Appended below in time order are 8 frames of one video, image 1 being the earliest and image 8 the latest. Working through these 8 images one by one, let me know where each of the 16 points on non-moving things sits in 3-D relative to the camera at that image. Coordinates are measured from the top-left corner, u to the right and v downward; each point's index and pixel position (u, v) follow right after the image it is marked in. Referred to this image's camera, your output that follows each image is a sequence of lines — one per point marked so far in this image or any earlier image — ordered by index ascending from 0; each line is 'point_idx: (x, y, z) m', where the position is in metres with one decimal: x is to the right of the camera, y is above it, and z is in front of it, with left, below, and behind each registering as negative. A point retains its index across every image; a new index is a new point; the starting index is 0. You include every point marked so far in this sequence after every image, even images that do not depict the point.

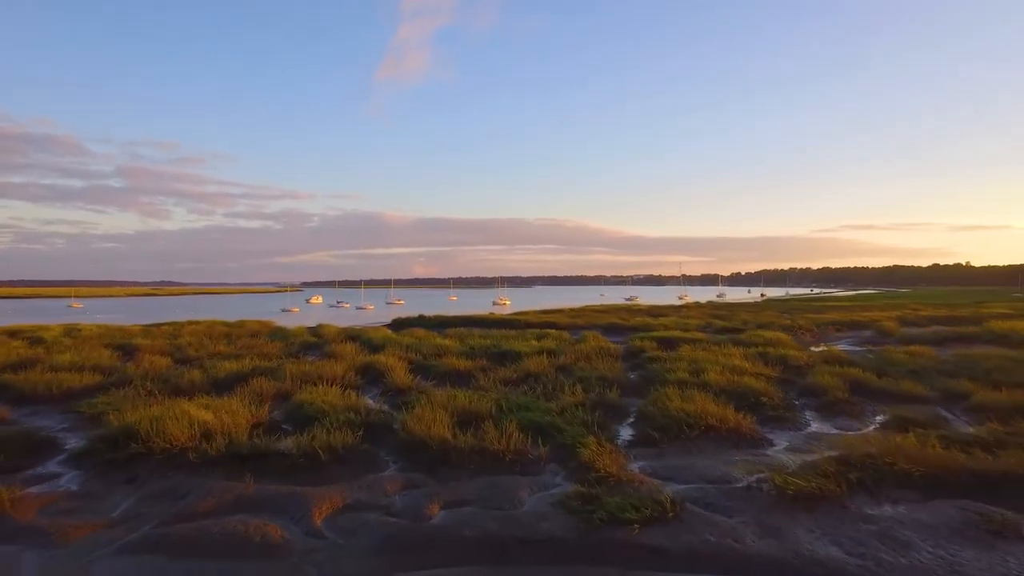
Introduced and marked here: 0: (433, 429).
0: (-1.4, -2.4, +9.3) m
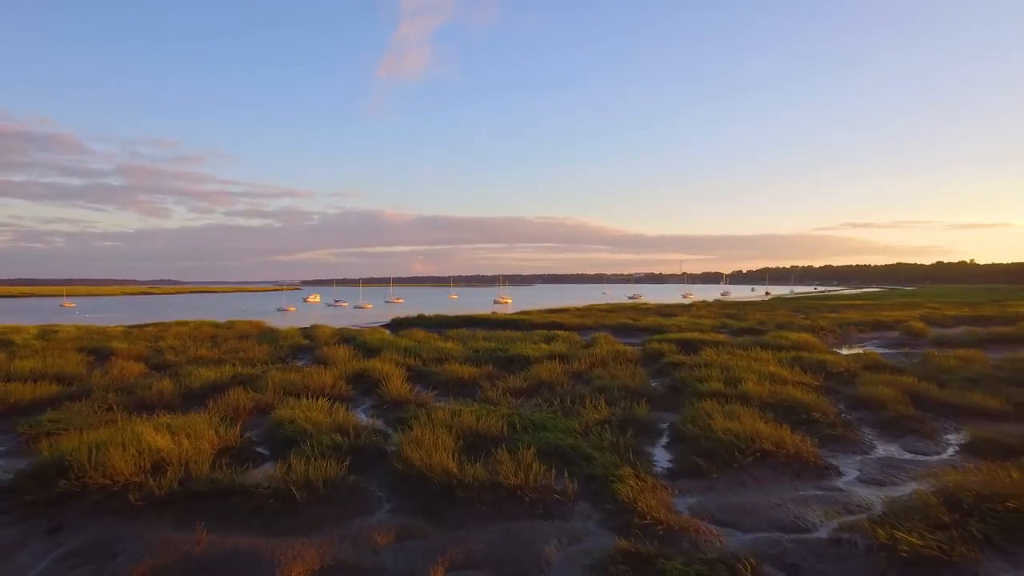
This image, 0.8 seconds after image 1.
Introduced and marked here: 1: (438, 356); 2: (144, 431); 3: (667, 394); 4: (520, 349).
0: (-1.1, -2.4, +7.6) m
1: (-2.4, -2.3, +17.8) m
2: (-5.7, -2.2, +8.4) m
3: (+3.6, -2.5, +12.5) m
4: (+0.3, -2.2, +18.9) m
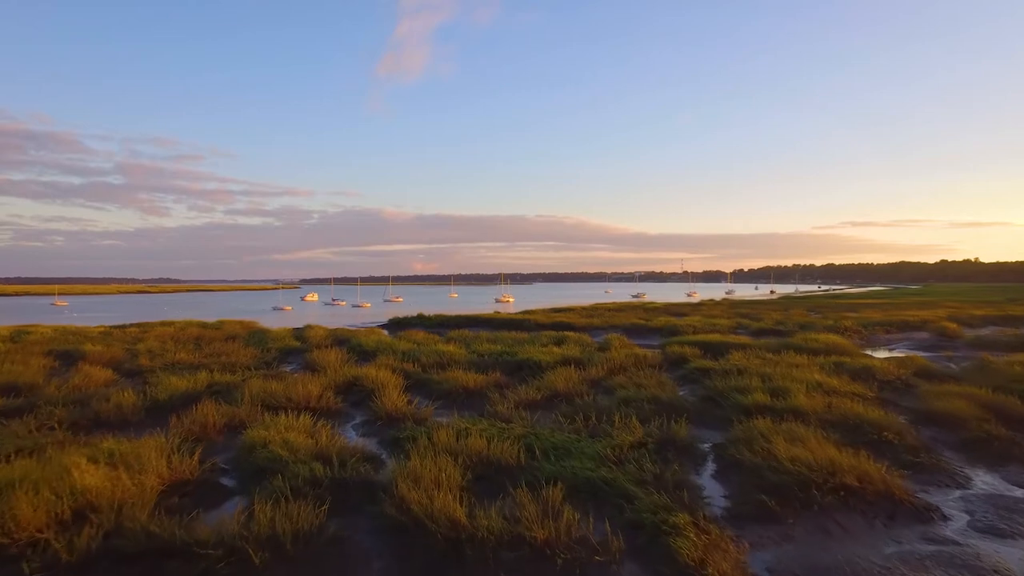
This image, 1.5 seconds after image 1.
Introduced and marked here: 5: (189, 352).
0: (-0.8, -2.4, +6.0) m
1: (-2.1, -2.2, +16.1) m
2: (-5.5, -2.2, +6.7) m
3: (+3.9, -2.4, +10.9) m
4: (+0.5, -2.1, +17.3) m
5: (-11.3, -2.2, +18.8) m
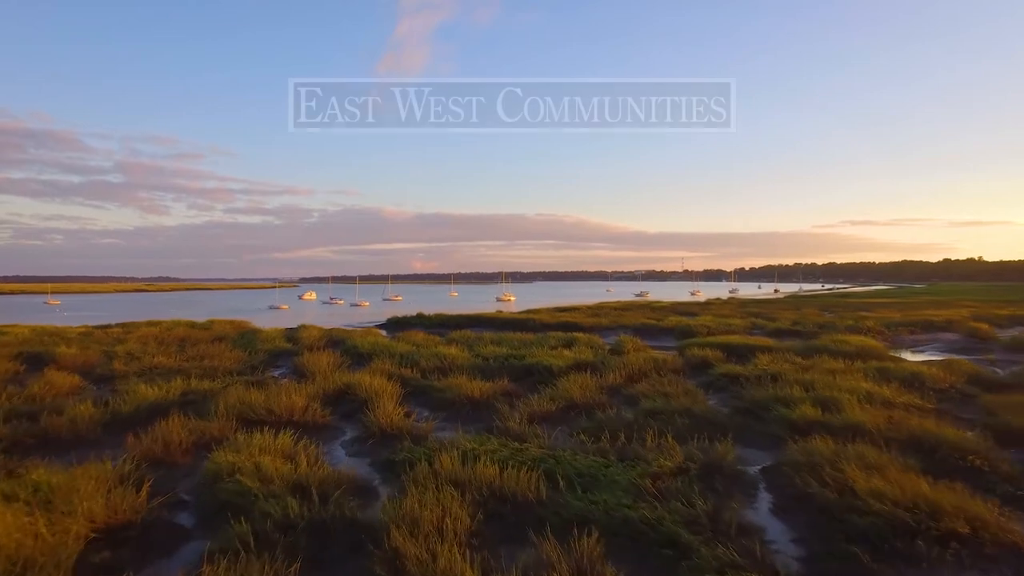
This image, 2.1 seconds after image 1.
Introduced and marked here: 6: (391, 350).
0: (-0.6, -2.3, +4.6) m
1: (-1.9, -2.1, +14.8) m
2: (-5.2, -2.1, +5.4) m
3: (+4.1, -2.4, +9.5) m
4: (+0.8, -2.0, +15.9) m
5: (-11.1, -2.2, +17.5) m
6: (-4.0, -2.1, +17.8) m
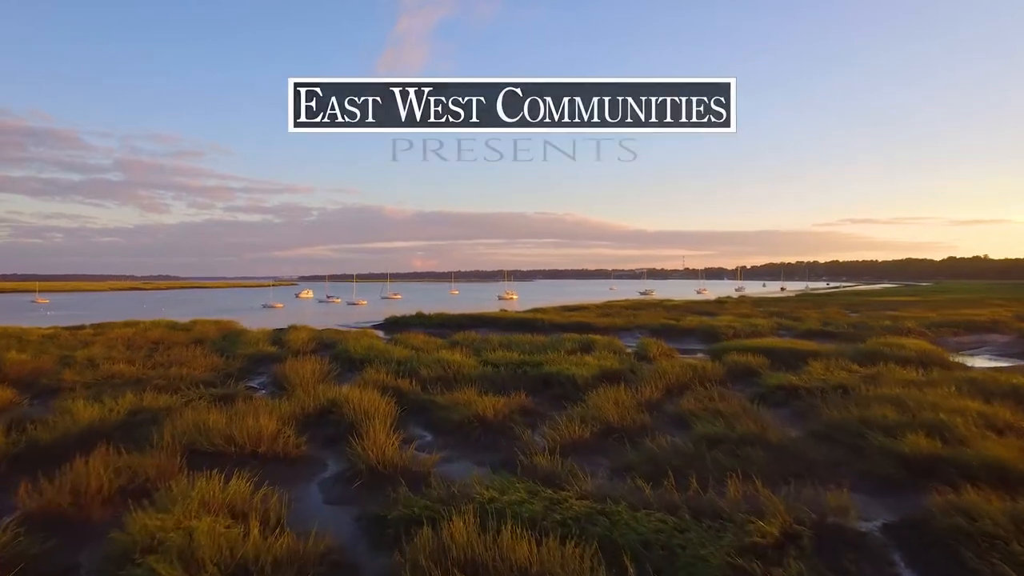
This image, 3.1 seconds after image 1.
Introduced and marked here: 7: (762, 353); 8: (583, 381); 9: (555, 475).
0: (-0.2, -2.3, +2.5) m
1: (-1.6, -2.1, +12.7) m
2: (-4.9, -2.1, +3.3) m
3: (+4.4, -2.3, +7.4) m
4: (+1.1, -1.9, +13.8) m
5: (-10.7, -2.1, +15.4) m
6: (-3.6, -2.0, +15.7) m
7: (+7.3, -1.9, +15.6) m
8: (+1.6, -2.0, +11.9) m
9: (+0.6, -2.3, +6.8) m
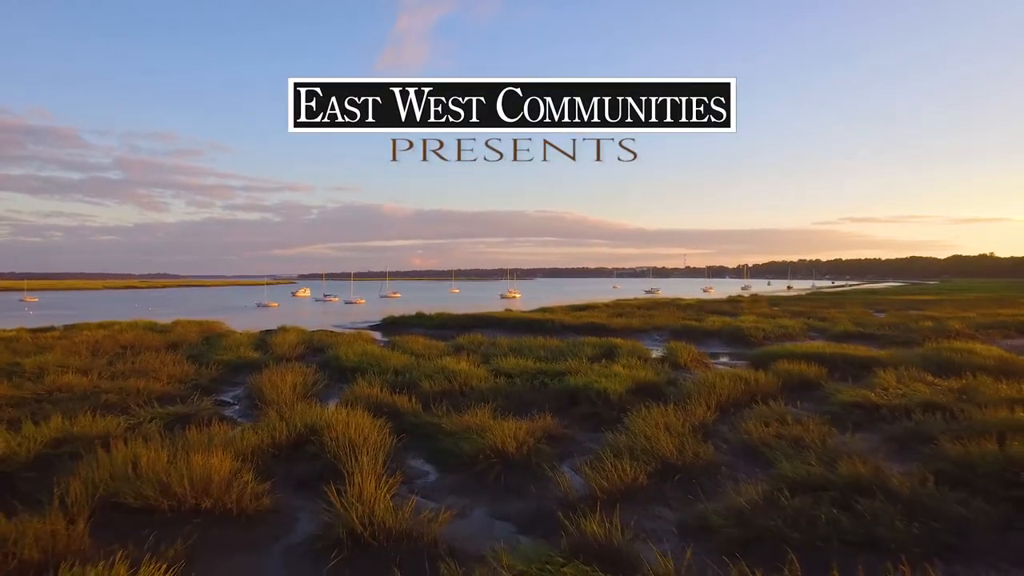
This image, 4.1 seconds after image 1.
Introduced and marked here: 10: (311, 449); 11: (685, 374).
0: (+0.1, -2.3, +0.5) m
1: (-1.2, -2.0, +10.7) m
2: (-4.5, -2.1, +1.2) m
3: (+4.8, -2.2, +5.4) m
4: (+1.5, -1.9, +11.8) m
5: (-10.4, -2.0, +13.3) m
6: (-3.3, -1.9, +13.7) m
7: (+7.6, -1.8, +13.6) m
8: (+1.9, -2.0, +9.9) m
9: (+0.9, -2.3, +4.8) m
10: (-2.8, -2.2, +7.4) m
11: (+4.2, -2.1, +13.2) m
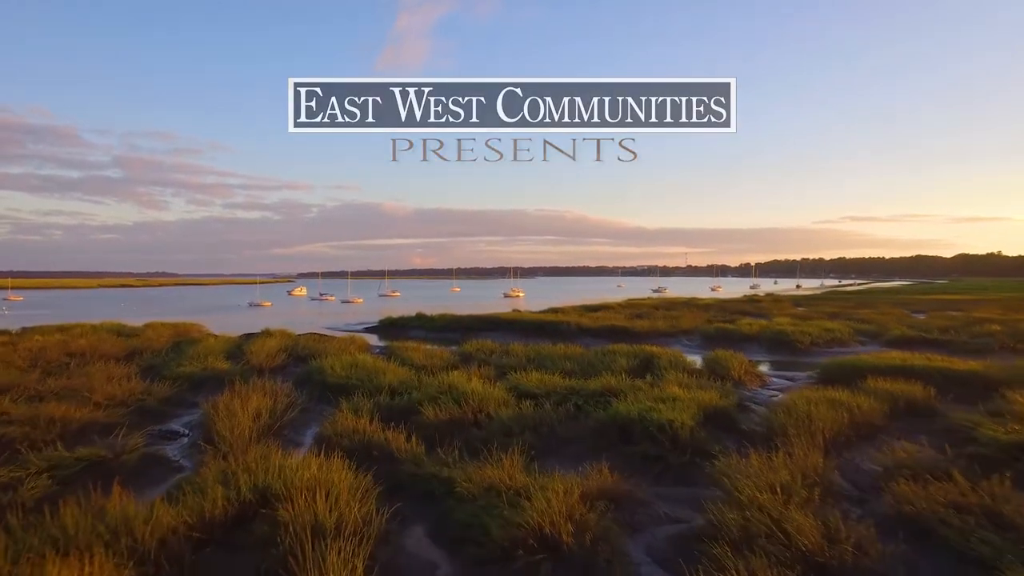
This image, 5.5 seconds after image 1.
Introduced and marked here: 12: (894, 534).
0: (+0.6, -2.2, -2.1) m
1: (-0.7, -2.0, +8.1) m
2: (-4.0, -2.0, -1.3) m
3: (+5.3, -2.2, +2.8) m
4: (+2.0, -1.9, +9.2) m
5: (-9.9, -2.0, +10.8) m
6: (-2.8, -1.9, +11.1) m
7: (+8.1, -1.8, +11.1) m
8: (+2.4, -1.9, +7.3) m
9: (+1.4, -2.2, +2.2) m
10: (-2.3, -2.1, +4.8) m
11: (+4.7, -2.1, +10.6) m
12: (+3.5, -2.2, +4.9) m
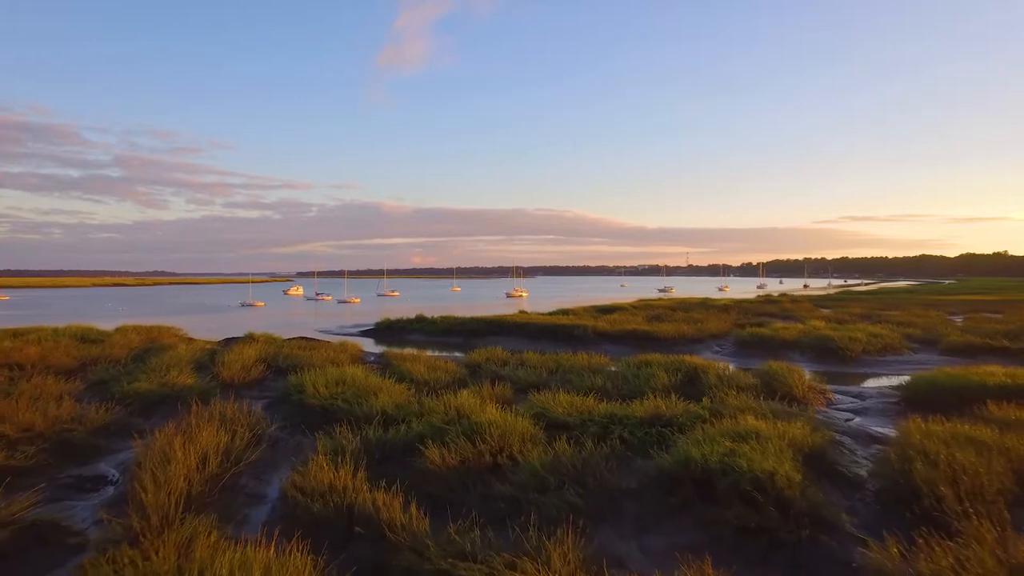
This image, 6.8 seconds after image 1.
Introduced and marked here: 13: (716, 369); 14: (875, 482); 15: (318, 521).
0: (+1.0, -2.3, -4.2) m
1: (-0.3, -2.0, +5.9) m
2: (-3.6, -2.1, -3.5) m
3: (+5.7, -2.3, +0.6) m
4: (+2.4, -1.9, +7.1) m
5: (-9.5, -2.0, +8.6) m
6: (-2.4, -1.9, +8.9) m
7: (+8.5, -1.8, +8.9) m
8: (+2.8, -2.0, +5.2) m
9: (+1.8, -2.3, 0.0) m
10: (-1.9, -2.1, +2.6) m
11: (+5.1, -2.1, +8.4) m
12: (+3.9, -2.3, +2.7) m
13: (+4.7, -1.8, +12.1) m
14: (+4.2, -2.0, +6.2) m
15: (-1.8, -2.0, +5.0) m
